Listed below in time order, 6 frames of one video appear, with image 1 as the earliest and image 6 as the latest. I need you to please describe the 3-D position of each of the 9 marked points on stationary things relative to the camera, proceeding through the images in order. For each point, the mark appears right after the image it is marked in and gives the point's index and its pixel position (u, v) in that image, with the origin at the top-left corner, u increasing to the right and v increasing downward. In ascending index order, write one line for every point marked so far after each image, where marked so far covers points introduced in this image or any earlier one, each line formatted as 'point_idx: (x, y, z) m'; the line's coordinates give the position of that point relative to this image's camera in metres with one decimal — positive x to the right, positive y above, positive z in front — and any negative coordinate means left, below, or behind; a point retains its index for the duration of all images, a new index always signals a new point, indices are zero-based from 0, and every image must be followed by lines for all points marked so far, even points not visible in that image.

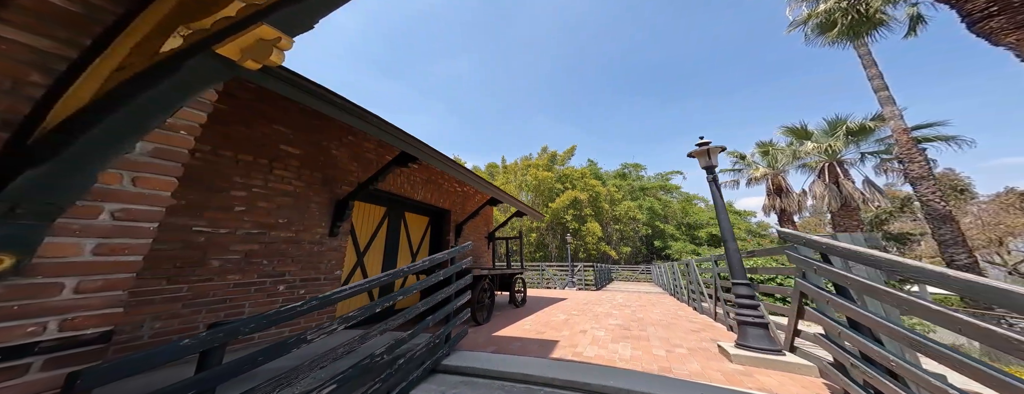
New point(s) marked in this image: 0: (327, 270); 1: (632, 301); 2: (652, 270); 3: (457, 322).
0: (-1.8, -0.7, +2.7) m
1: (+3.1, -2.7, +6.7) m
2: (+9.0, -4.6, +16.9) m
3: (-0.5, -1.2, +2.6) m
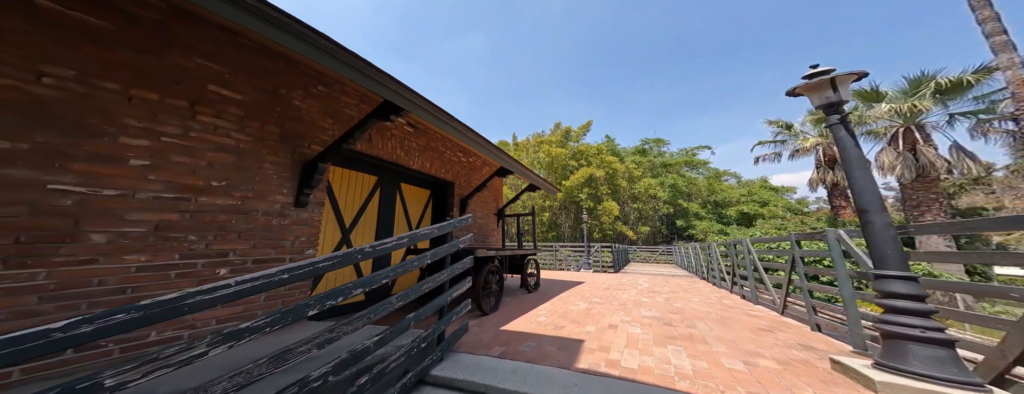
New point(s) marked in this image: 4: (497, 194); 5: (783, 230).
0: (-1.7, -0.4, +2.1) m
1: (+3.4, -2.1, +6.0) m
2: (+9.9, -3.2, +16.0) m
3: (-0.4, -0.9, +2.1) m
4: (-0.3, +0.1, +6.4) m
5: (+14.2, -1.6, +14.1) m
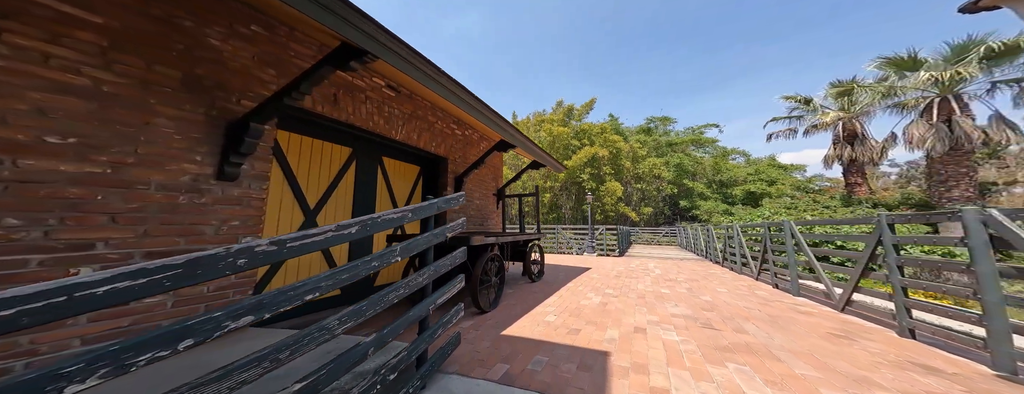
0: (-1.7, -0.2, +1.5) m
1: (+3.5, -1.6, +5.6) m
2: (+9.9, -2.1, +15.6) m
3: (-0.4, -0.7, +1.5) m
4: (-0.3, +0.5, +5.8) m
5: (+14.2, -0.6, +13.6) m
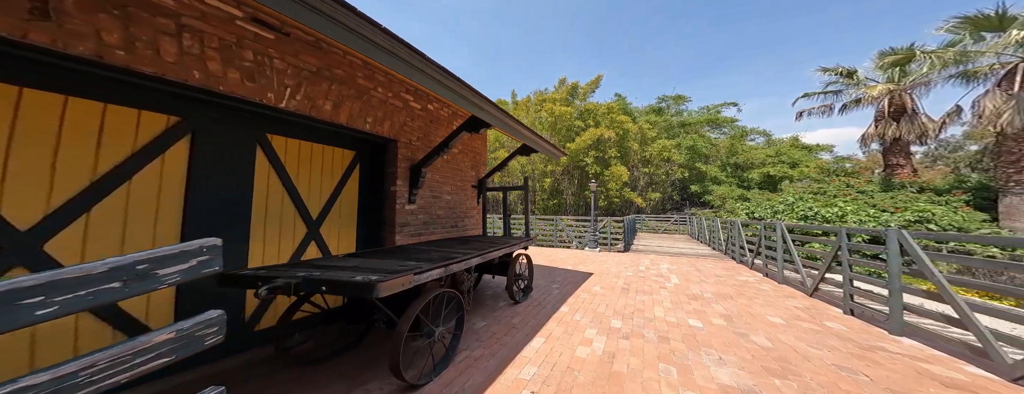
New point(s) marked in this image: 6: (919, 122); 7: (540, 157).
0: (-2.0, -0.3, +0.5) m
1: (+3.2, -1.4, +4.5) m
2: (+9.8, -1.3, +14.4) m
3: (-0.7, -0.8, +0.5) m
4: (-0.6, +0.7, +4.7) m
5: (+14.1, +0.1, +12.3) m
6: (+14.3, +2.6, +9.3) m
7: (+1.5, +2.1, +14.6) m
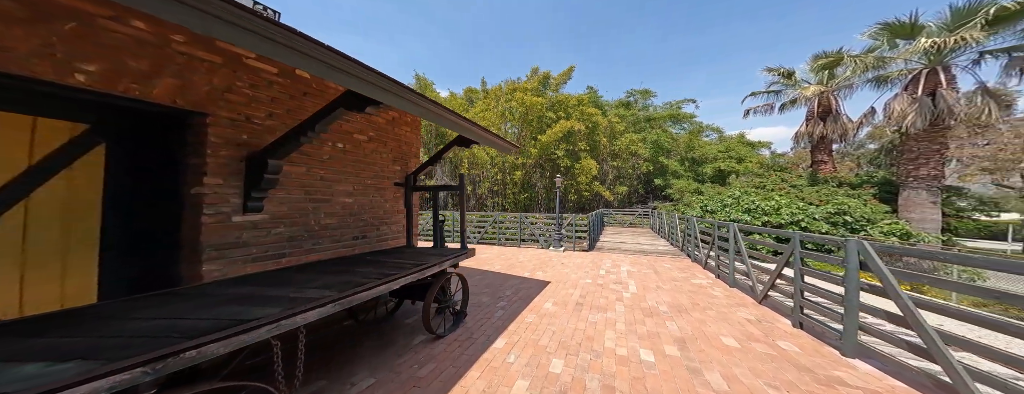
0: (-2.5, -0.5, -0.5) m
1: (+2.2, -1.4, +4.1) m
2: (+7.6, -0.9, +14.8) m
3: (-1.2, -0.9, -0.3) m
4: (-1.6, +0.7, +3.8) m
5: (+12.1, +0.5, +13.1) m
6: (+12.7, +2.9, +10.2) m
7: (-0.7, +2.4, +13.8) m
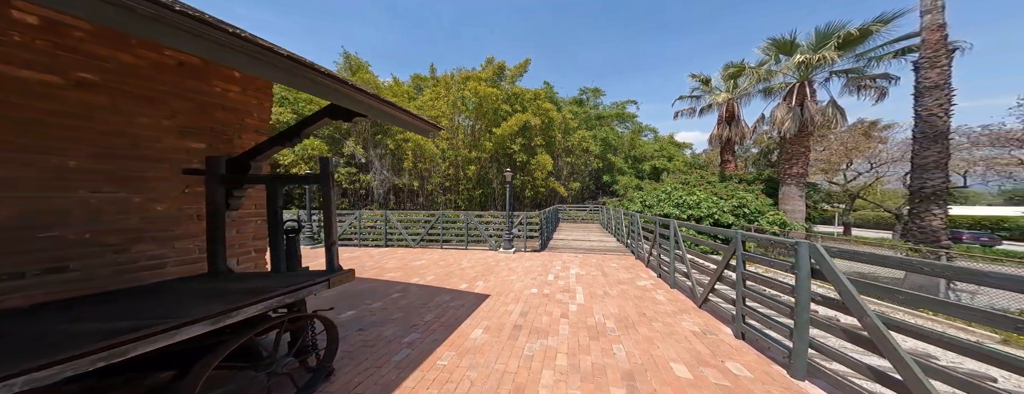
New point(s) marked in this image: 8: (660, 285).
0: (-2.7, -0.5, -2.2) m
1: (+1.1, -1.4, +3.3) m
2: (+4.4, -0.7, +14.7) m
3: (-1.5, -1.0, -1.8) m
4: (-2.6, +0.7, +2.2) m
5: (+9.2, +0.7, +13.9) m
6: (+10.2, +3.1, +11.0) m
7: (-3.5, +2.6, +12.2) m
8: (+3.7, -2.2, +6.6) m
